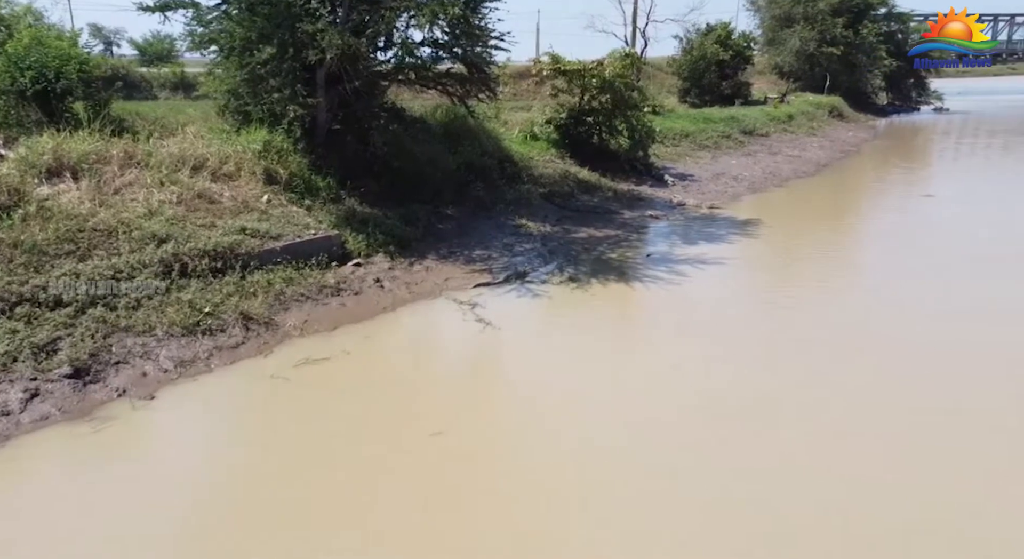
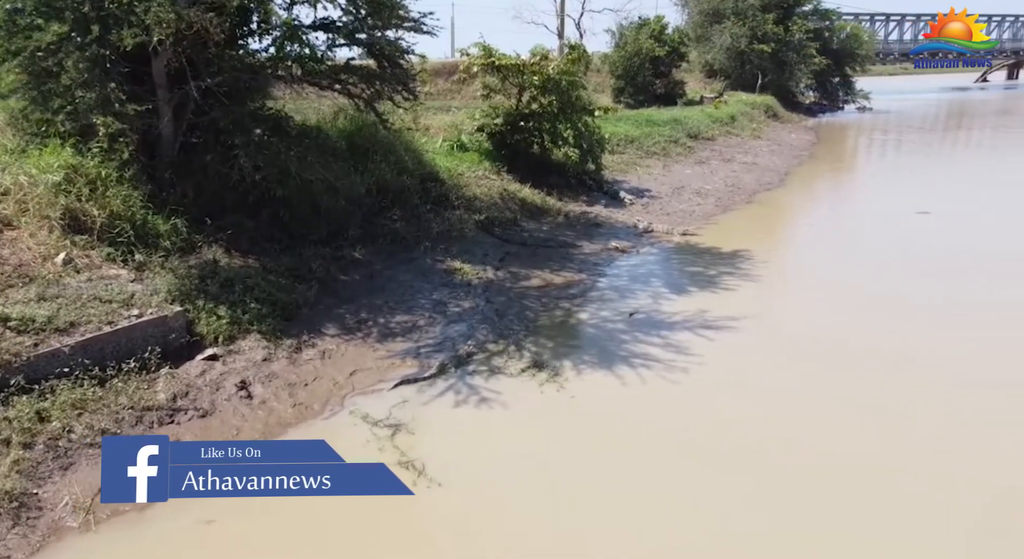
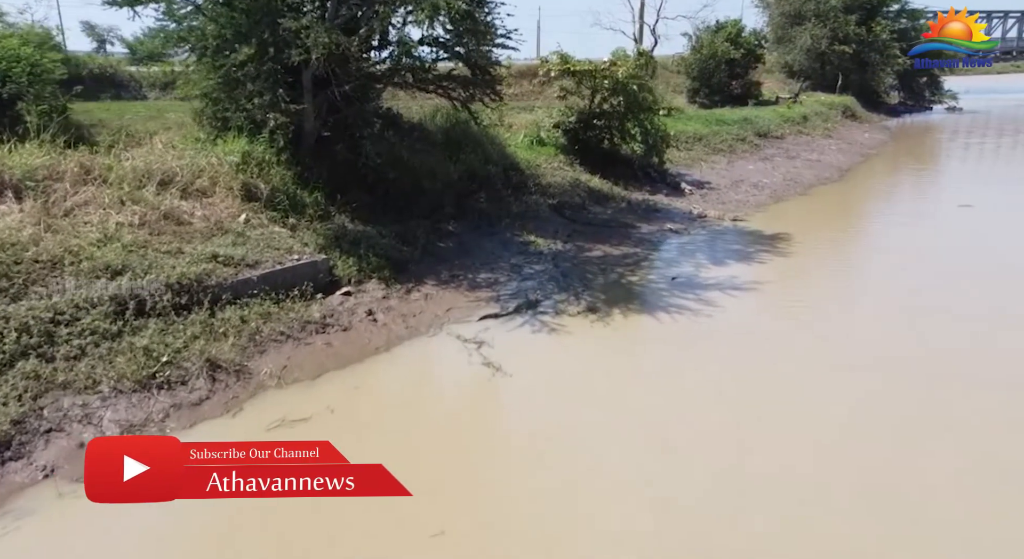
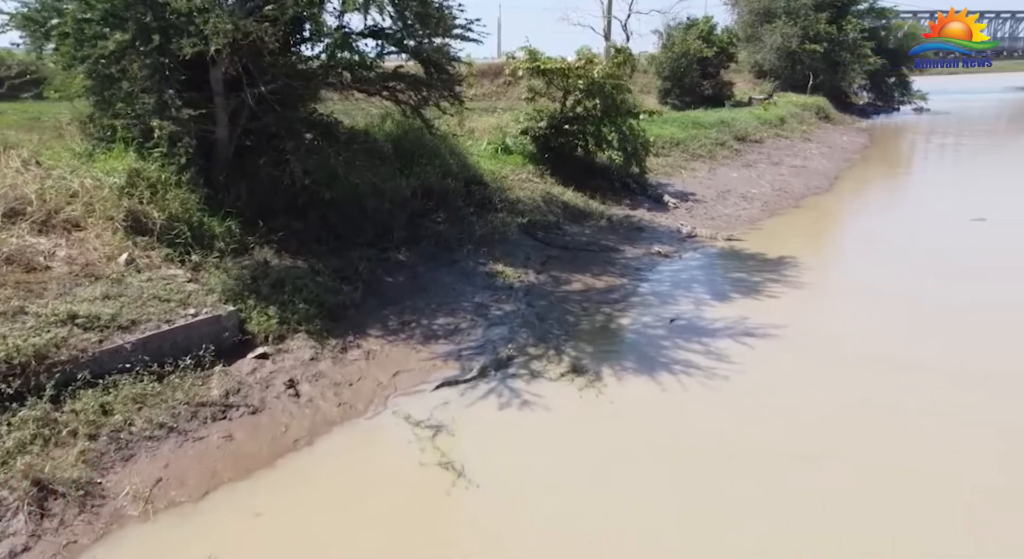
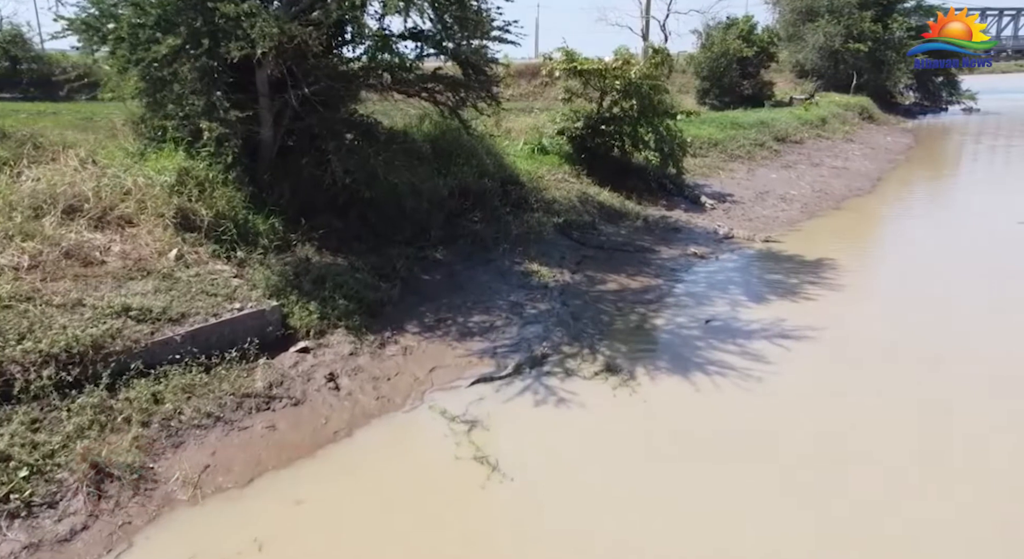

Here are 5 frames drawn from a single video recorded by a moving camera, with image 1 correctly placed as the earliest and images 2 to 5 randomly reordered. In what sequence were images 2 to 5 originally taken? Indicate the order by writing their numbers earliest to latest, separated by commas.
3, 5, 4, 2
